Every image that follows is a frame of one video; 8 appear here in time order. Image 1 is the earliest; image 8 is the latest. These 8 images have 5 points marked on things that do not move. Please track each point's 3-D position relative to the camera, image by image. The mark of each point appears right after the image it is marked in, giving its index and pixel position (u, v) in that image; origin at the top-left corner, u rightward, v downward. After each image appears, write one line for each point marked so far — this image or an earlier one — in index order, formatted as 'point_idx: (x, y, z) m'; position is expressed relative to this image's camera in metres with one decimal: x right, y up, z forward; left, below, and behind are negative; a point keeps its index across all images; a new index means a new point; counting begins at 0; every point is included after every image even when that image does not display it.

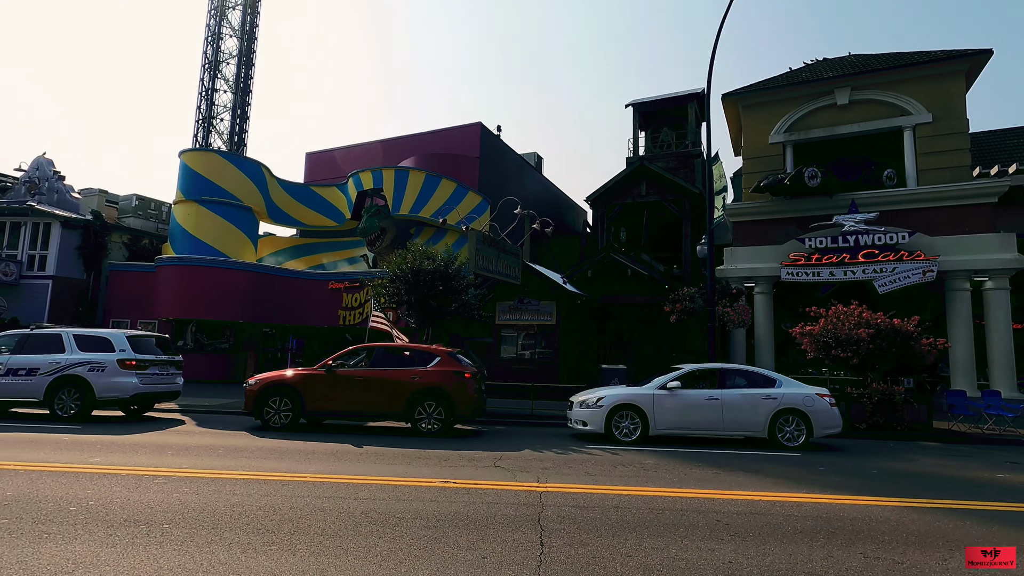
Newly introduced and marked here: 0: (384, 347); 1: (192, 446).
0: (-2.6, -1.2, +10.7) m
1: (-5.0, -2.4, +8.4) m
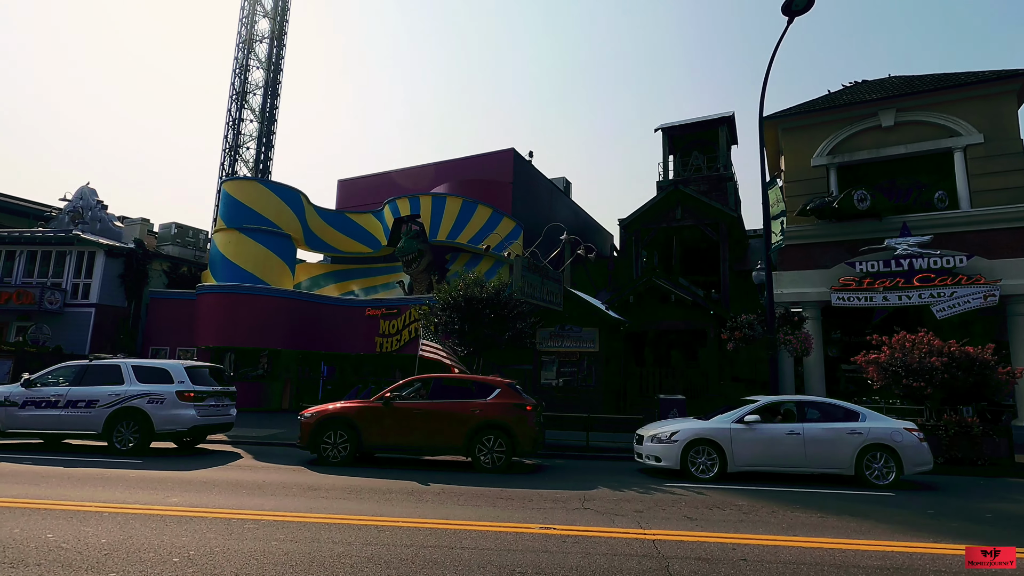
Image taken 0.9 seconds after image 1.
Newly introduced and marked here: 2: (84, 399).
0: (-1.3, -1.8, +10.4) m
1: (-3.7, -2.9, +8.1) m
2: (-8.7, -2.2, +10.8) m
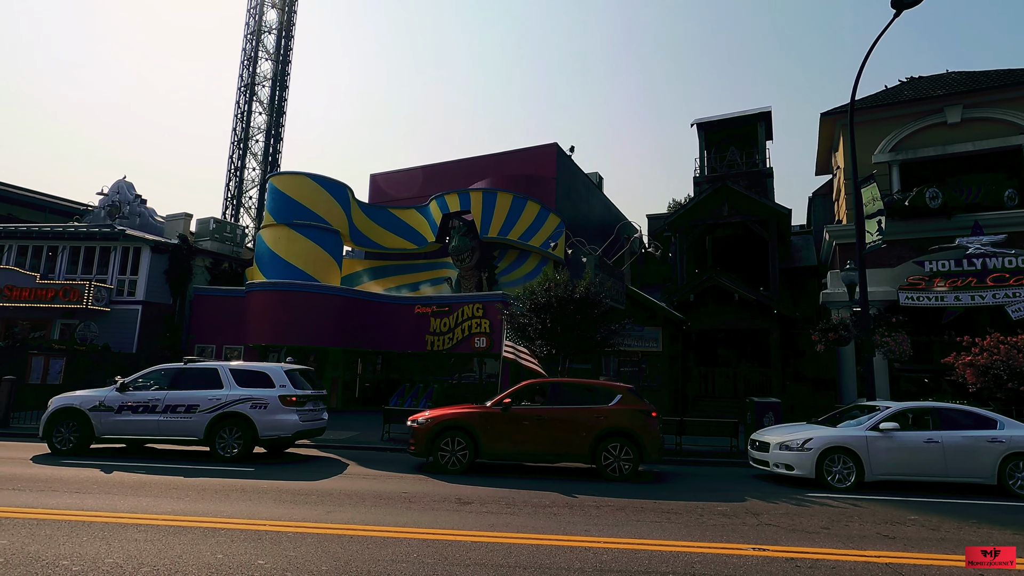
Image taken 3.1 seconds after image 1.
0: (+0.9, -1.8, +10.1) m
1: (-1.5, -3.0, +7.8) m
2: (-6.4, -2.2, +10.5) m
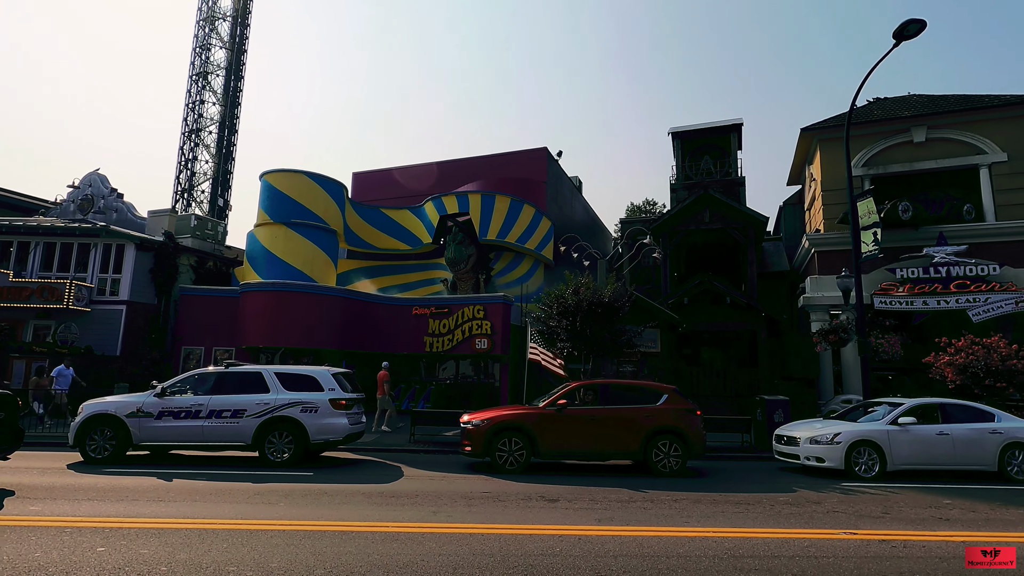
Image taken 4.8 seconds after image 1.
0: (+1.9, -1.9, +10.5) m
1: (-0.2, -3.1, +8.0) m
2: (-5.4, -2.3, +10.3) m
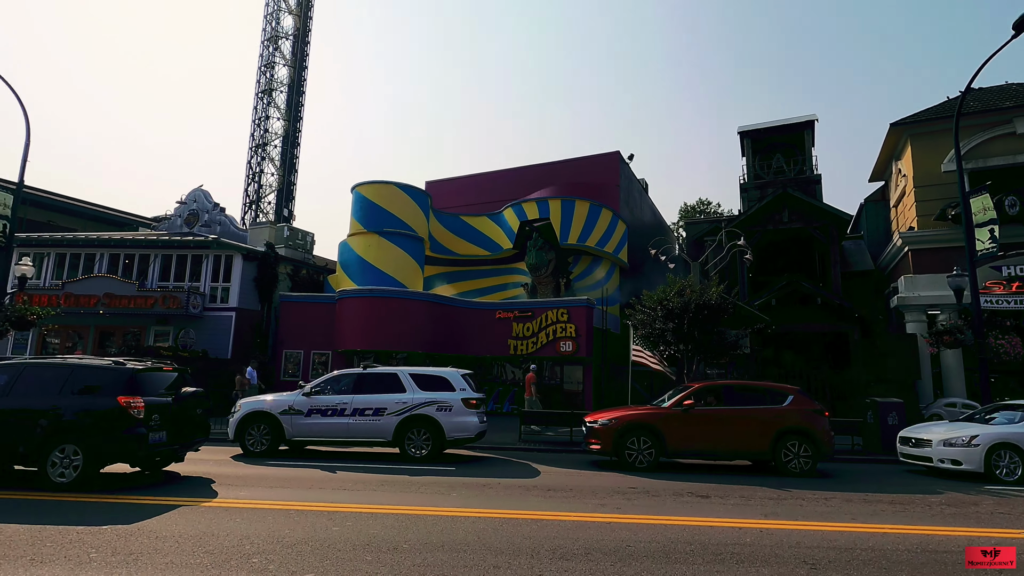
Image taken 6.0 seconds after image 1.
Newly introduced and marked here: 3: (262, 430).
0: (+4.4, -1.9, +10.7) m
1: (+2.1, -3.1, +8.4) m
2: (-2.9, -2.4, +11.0) m
3: (-5.2, -3.0, +11.1) m
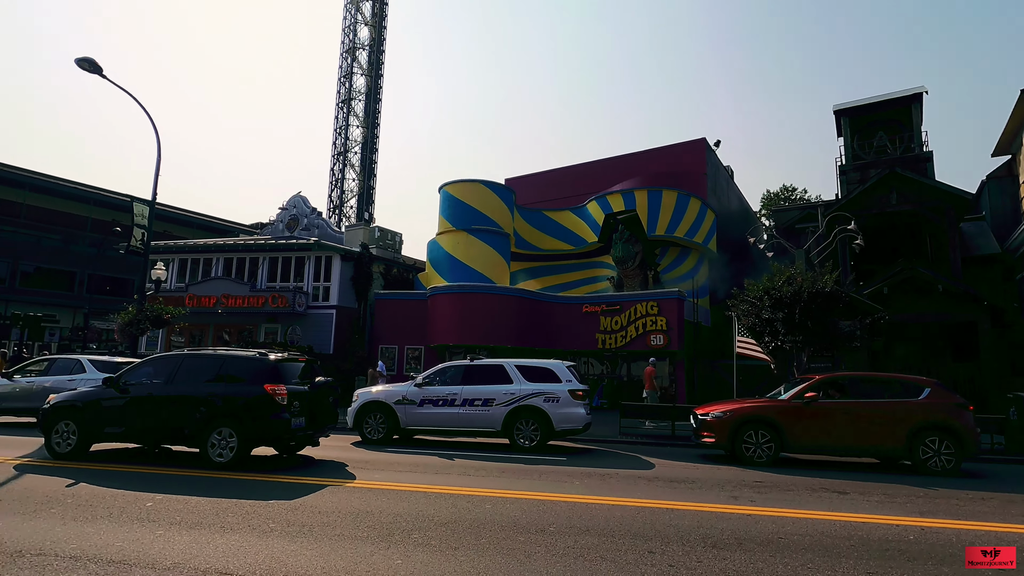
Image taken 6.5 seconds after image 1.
0: (+6.5, -1.7, +10.1) m
1: (+3.9, -2.9, +8.0) m
2: (-0.7, -2.3, +11.3) m
3: (-2.9, -2.9, +11.7) m
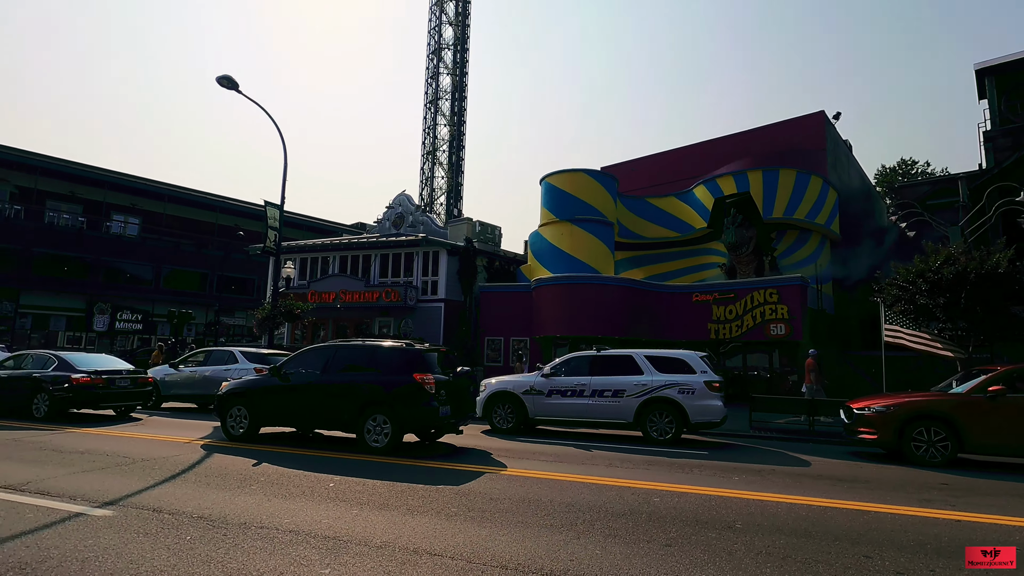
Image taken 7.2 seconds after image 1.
0: (+9.0, -1.3, +8.8) m
1: (+6.1, -2.7, +7.2) m
2: (+2.0, -2.1, +11.1) m
3: (-0.1, -2.7, +11.9) m
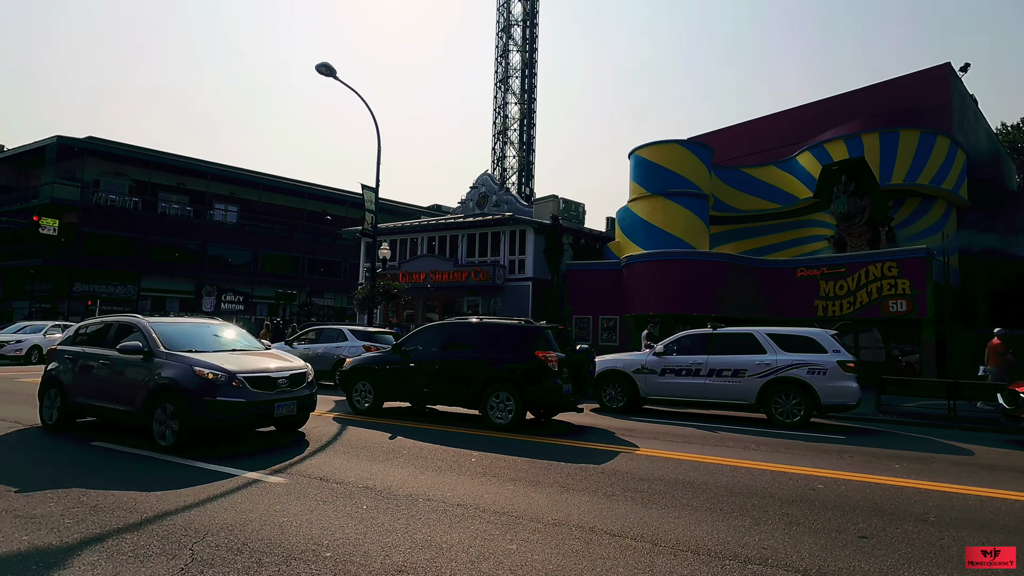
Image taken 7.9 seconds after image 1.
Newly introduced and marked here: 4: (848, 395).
0: (+10.9, -0.8, +7.4) m
1: (+7.9, -2.3, +6.2) m
2: (+4.3, -1.6, +10.6) m
3: (+2.3, -2.2, +11.6) m
4: (+6.1, -2.0, +9.8) m
